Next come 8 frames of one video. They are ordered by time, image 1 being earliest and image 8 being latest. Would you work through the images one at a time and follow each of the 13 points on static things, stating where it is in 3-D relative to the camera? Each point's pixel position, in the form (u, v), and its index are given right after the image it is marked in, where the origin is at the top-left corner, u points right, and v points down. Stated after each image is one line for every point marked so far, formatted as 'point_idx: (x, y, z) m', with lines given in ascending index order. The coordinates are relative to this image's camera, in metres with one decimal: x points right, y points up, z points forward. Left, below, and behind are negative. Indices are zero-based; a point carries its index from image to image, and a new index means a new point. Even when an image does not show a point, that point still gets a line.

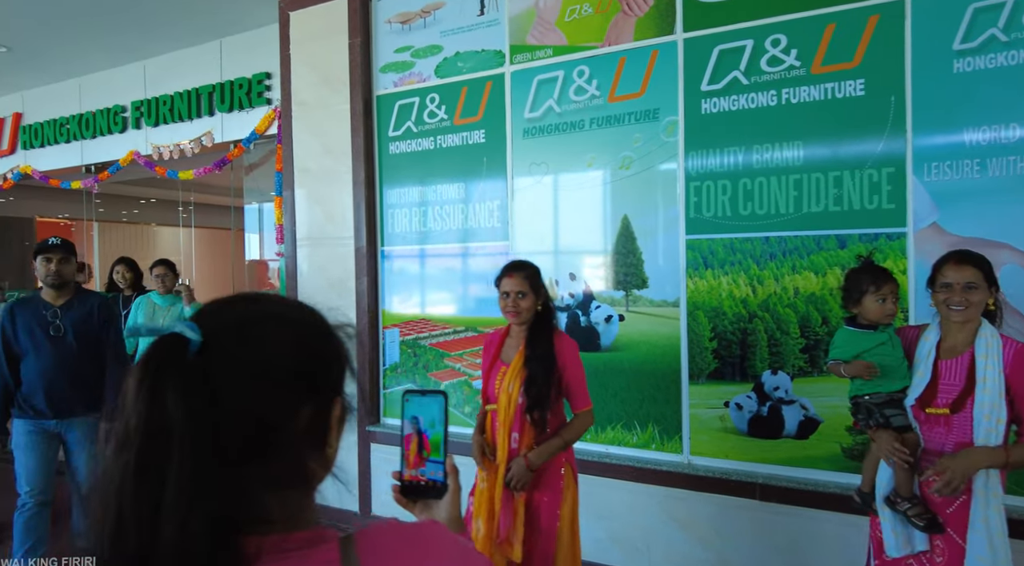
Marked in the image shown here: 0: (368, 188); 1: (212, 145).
0: (-0.8, +0.5, +3.5) m
1: (-2.1, +1.0, +4.4) m
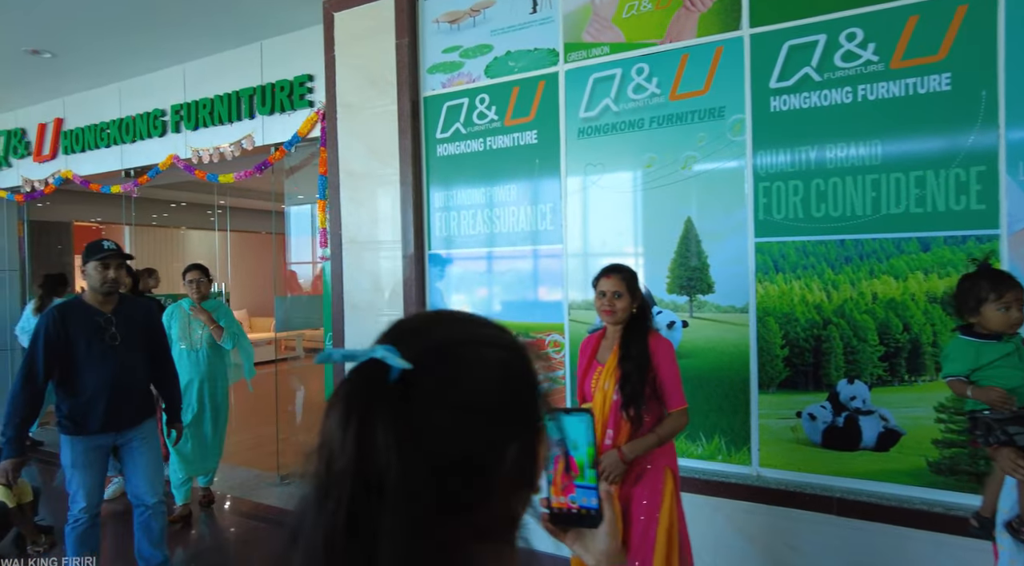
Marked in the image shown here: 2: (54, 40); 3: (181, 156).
0: (-0.5, +0.5, +3.4) m
1: (-1.8, +0.9, +4.4) m
2: (-3.2, +1.7, +4.4) m
3: (-2.5, +1.0, +4.8) m
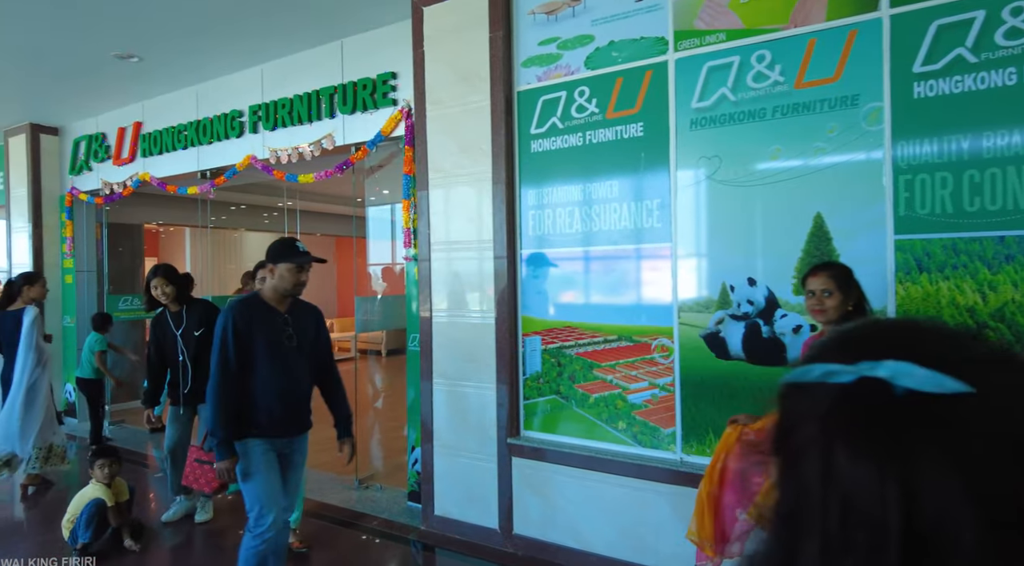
0: (0.0, +0.5, +3.3) m
1: (-1.3, +0.9, +4.4) m
2: (-2.6, +1.7, +4.4) m
3: (-1.9, +1.0, +4.8) m
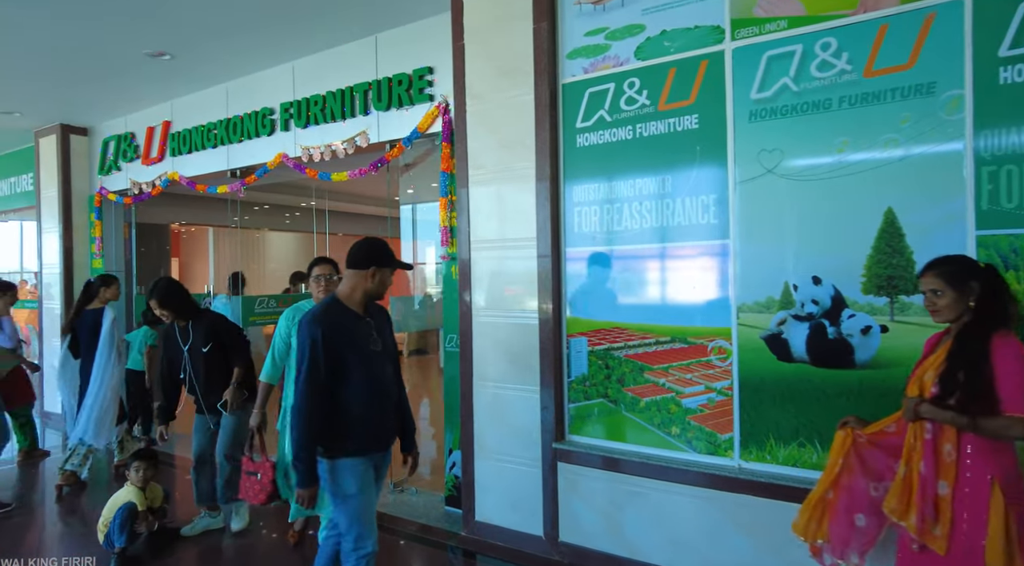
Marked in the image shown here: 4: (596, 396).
0: (+0.2, +0.5, +3.2) m
1: (-1.0, +0.9, +4.3) m
2: (-2.4, +1.7, +4.4) m
3: (-1.7, +1.0, +4.7) m
4: (+0.4, -0.6, +3.1) m
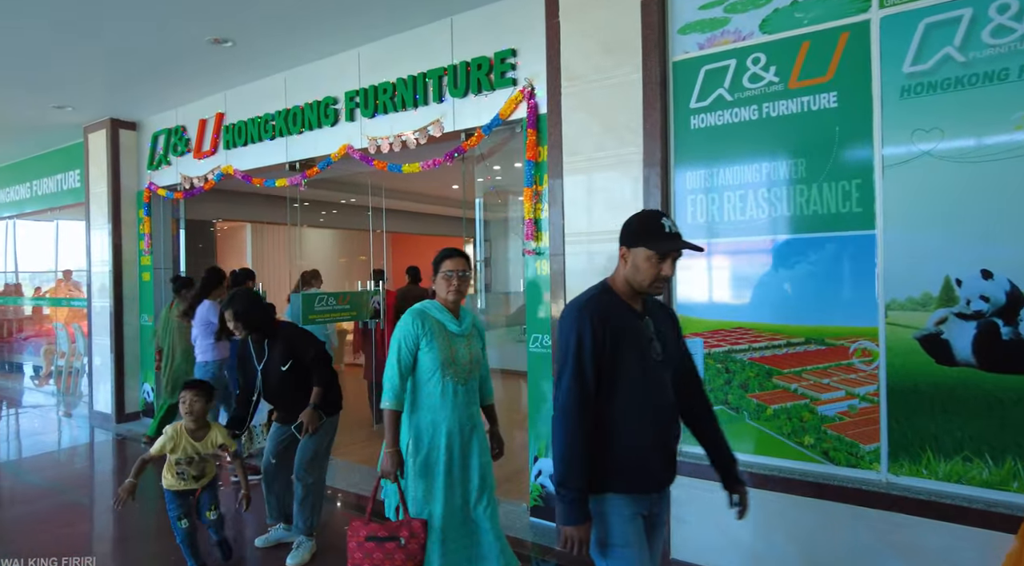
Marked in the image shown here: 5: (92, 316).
0: (+0.7, +0.5, +3.0) m
1: (-0.5, +1.0, +4.1) m
2: (-1.8, +1.7, +4.2) m
3: (-1.1, +1.0, +4.5) m
4: (+0.9, -0.5, +2.9) m
5: (-4.4, -0.3, +6.6) m
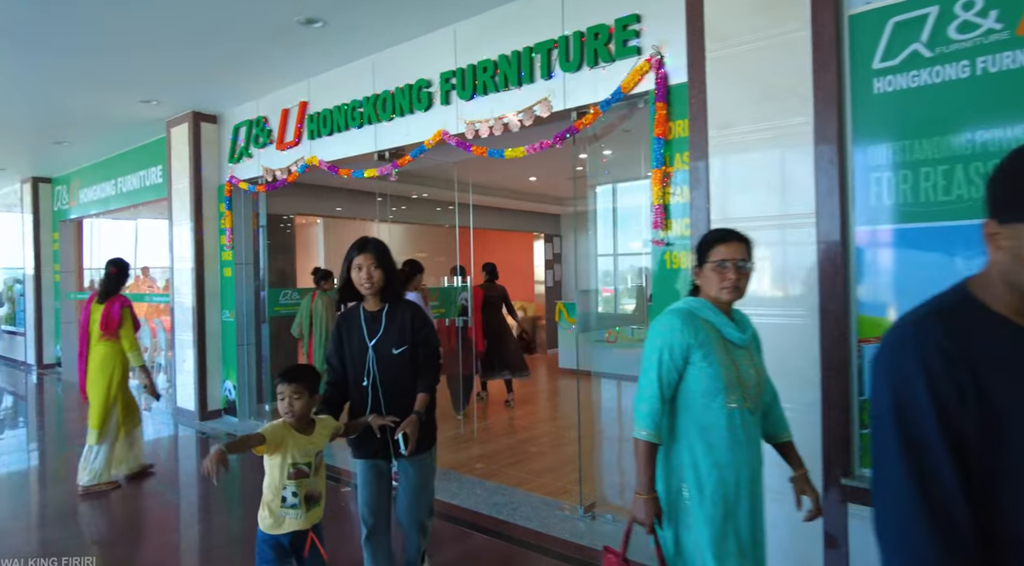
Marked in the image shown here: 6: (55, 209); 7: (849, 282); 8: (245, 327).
0: (+1.3, +0.5, +2.5) m
1: (+0.2, +1.0, +3.7) m
2: (-1.1, +1.8, +3.9) m
3: (-0.4, +1.0, +4.2) m
4: (+1.5, -0.5, +2.4) m
5: (-3.5, -0.3, +6.6) m
6: (-7.7, +1.3, +10.6) m
7: (+1.3, 0.0, +2.5) m
8: (-2.7, -0.4, +6.2) m
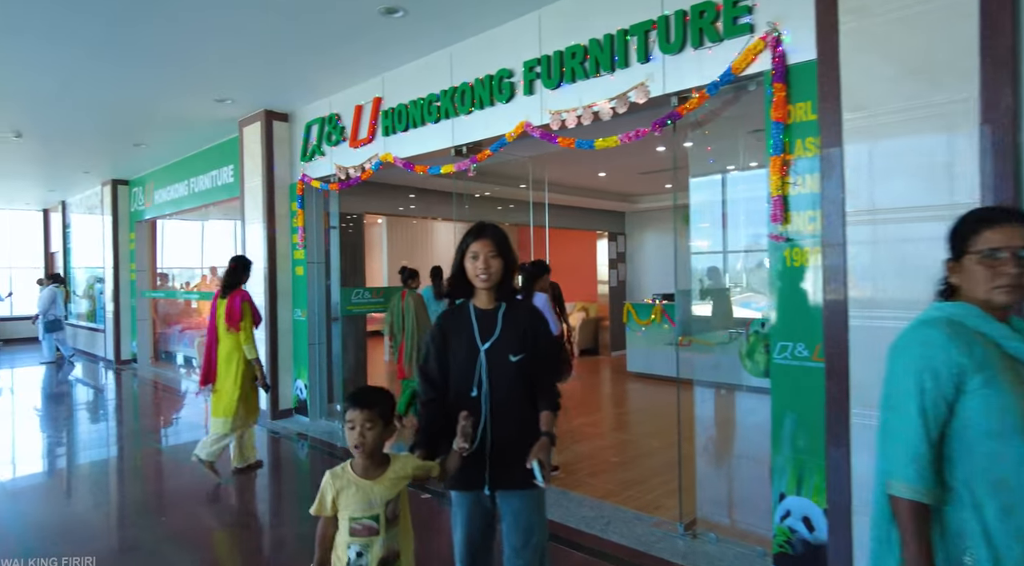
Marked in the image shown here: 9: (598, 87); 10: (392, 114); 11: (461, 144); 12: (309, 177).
0: (+1.7, +0.5, +2.1) m
1: (+0.7, +1.0, +3.4) m
2: (-0.6, +1.8, +3.8) m
3: (+0.1, +1.0, +4.0) m
4: (+1.9, -0.5, +2.0) m
5: (-2.8, -0.3, +6.6) m
6: (-6.7, +1.3, +10.9) m
7: (+1.8, 0.0, +2.2) m
8: (-1.9, -0.4, +6.2) m
9: (+0.5, +1.1, +3.6) m
10: (-1.0, +1.4, +5.1) m
11: (-0.4, +1.0, +4.5) m
12: (-2.0, +1.0, +6.1) m
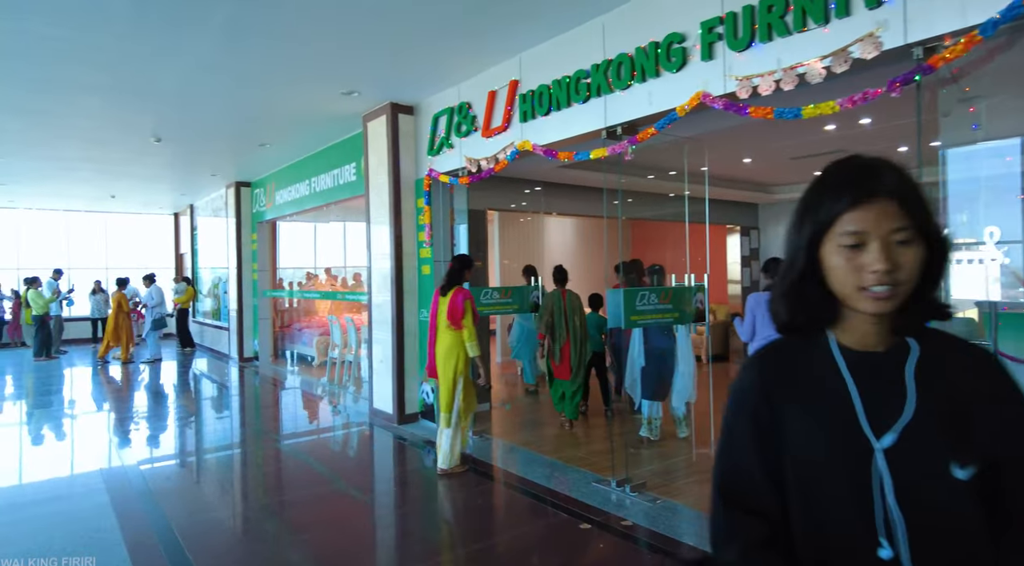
0: (+2.4, +0.6, +1.4) m
1: (+1.6, +1.0, +2.8) m
2: (+0.3, +1.8, +3.3) m
3: (+1.1, +1.0, +3.4) m
4: (+2.6, -0.5, +1.2) m
5: (-1.4, -0.3, +6.4) m
6: (-4.6, +1.3, +11.2) m
7: (+2.4, 0.0, +1.4) m
8: (-0.7, -0.4, +5.9) m
9: (+1.4, +1.2, +3.0) m
10: (+0.1, +1.4, +4.6) m
11: (+0.7, +1.0, +4.0) m
12: (-0.7, +1.0, +5.8) m
